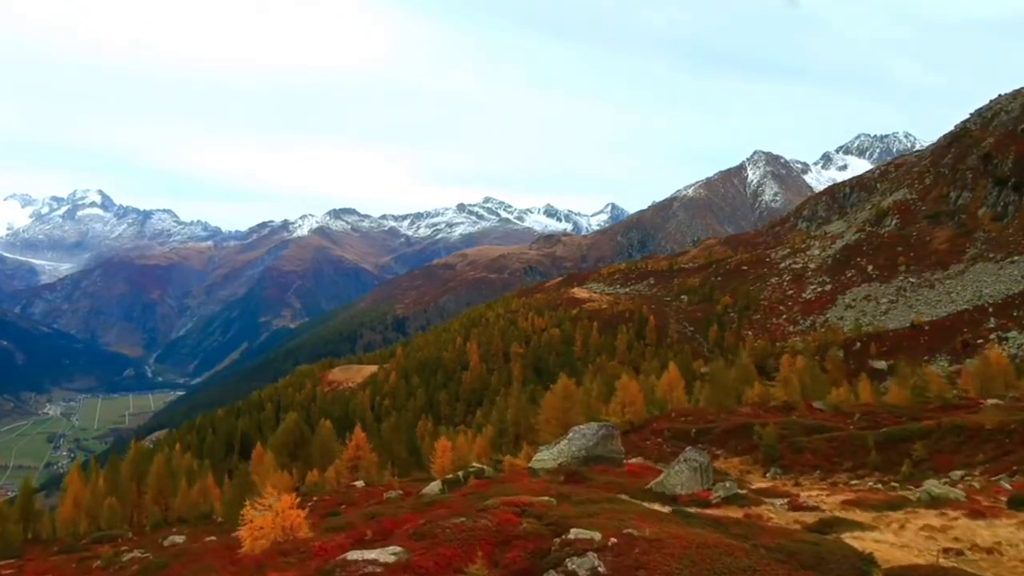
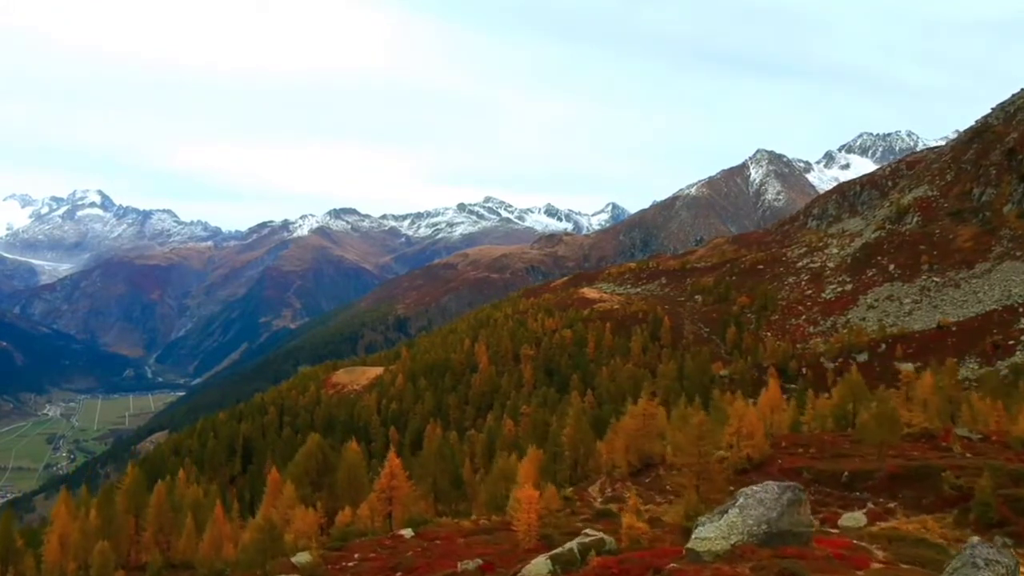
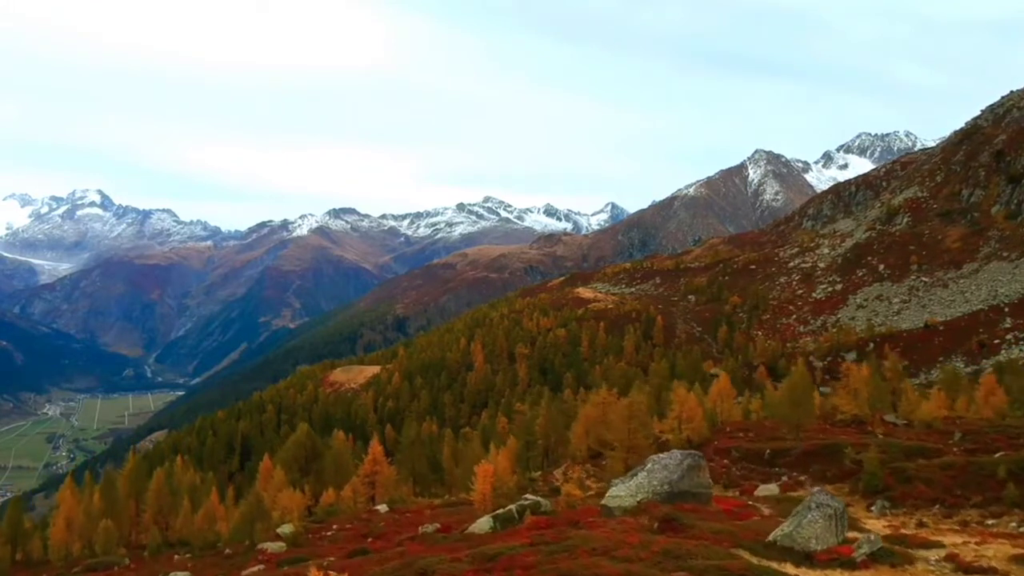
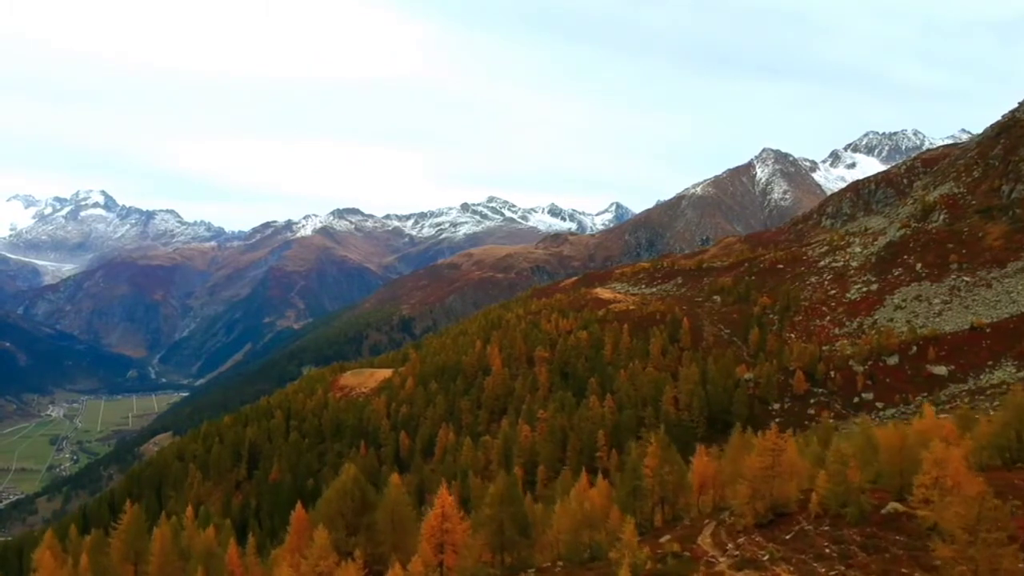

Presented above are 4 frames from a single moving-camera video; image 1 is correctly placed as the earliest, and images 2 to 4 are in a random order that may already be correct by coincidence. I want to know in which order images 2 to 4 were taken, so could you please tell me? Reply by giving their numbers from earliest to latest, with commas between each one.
3, 2, 4
